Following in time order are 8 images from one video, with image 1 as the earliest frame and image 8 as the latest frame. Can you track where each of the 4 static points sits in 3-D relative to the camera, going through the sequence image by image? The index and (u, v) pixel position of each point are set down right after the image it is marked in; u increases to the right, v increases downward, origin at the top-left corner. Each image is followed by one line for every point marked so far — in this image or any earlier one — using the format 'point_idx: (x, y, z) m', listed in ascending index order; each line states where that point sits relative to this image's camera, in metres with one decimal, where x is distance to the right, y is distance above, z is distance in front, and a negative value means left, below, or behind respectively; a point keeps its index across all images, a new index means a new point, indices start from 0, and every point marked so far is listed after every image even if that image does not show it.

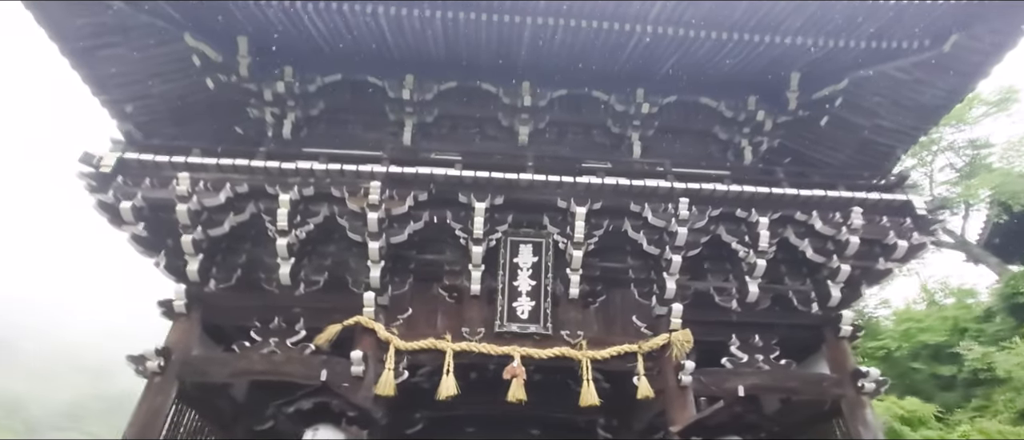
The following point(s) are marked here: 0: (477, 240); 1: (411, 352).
0: (-0.4, -0.2, +5.2) m
1: (-1.0, -1.3, +5.0) m
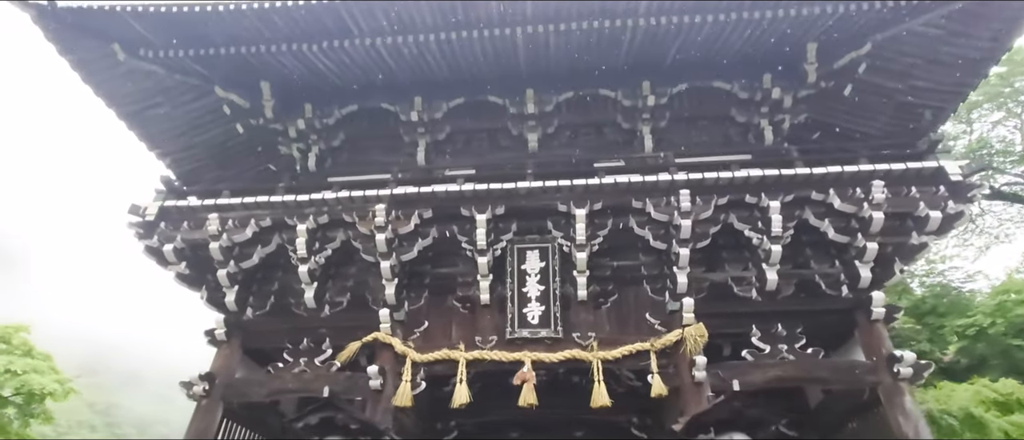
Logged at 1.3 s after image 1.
0: (-0.3, -0.3, +5.3) m
1: (-0.9, -1.5, +5.2) m
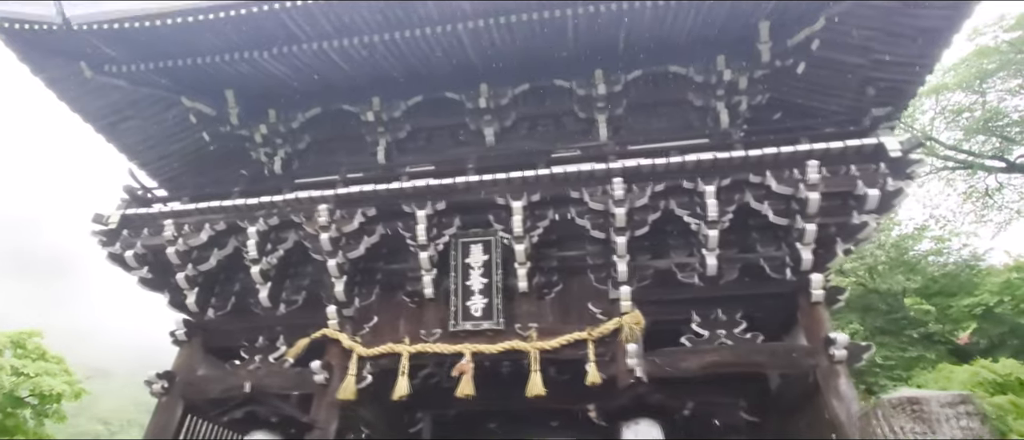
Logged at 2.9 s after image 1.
0: (-1.0, -0.3, +5.4) m
1: (-1.5, -1.5, +5.3) m
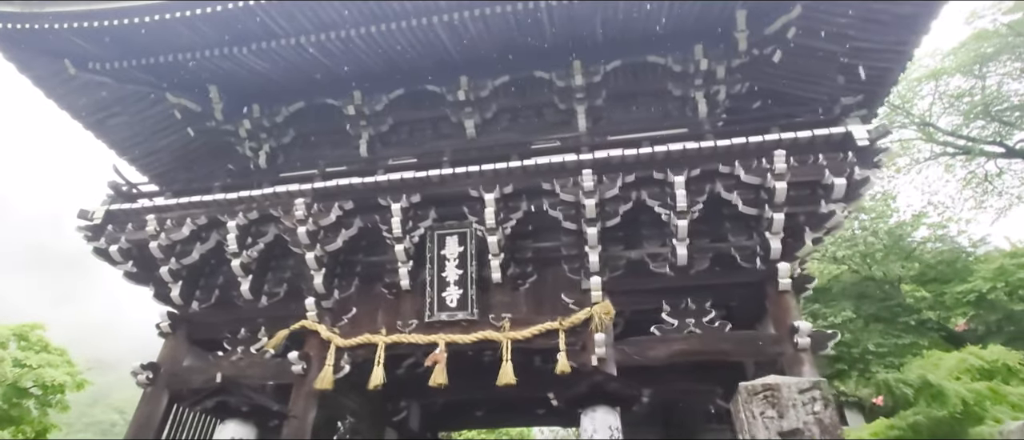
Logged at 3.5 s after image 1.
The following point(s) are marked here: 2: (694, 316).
0: (-1.2, -0.2, +5.5) m
1: (-1.7, -1.4, +5.4) m
2: (+1.9, -1.0, +5.2) m
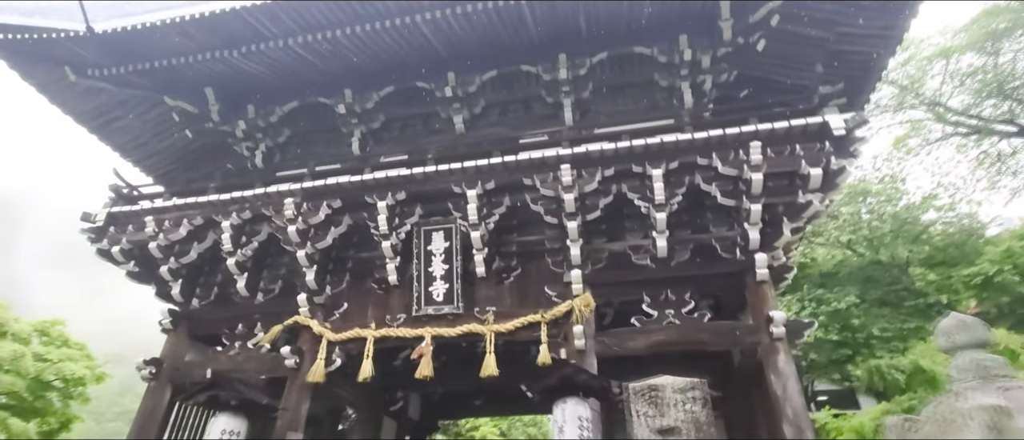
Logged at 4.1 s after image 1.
0: (-1.4, -0.2, +5.7) m
1: (-1.9, -1.4, +5.6) m
2: (+1.7, -0.9, +5.3) m
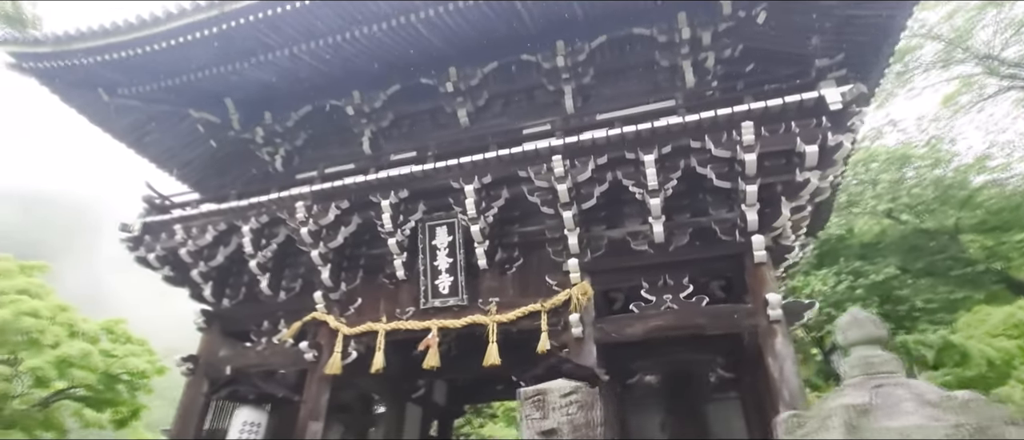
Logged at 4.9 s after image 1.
0: (-1.4, -0.1, +5.9) m
1: (-1.8, -1.4, +5.9) m
2: (+1.7, -0.8, +5.3) m
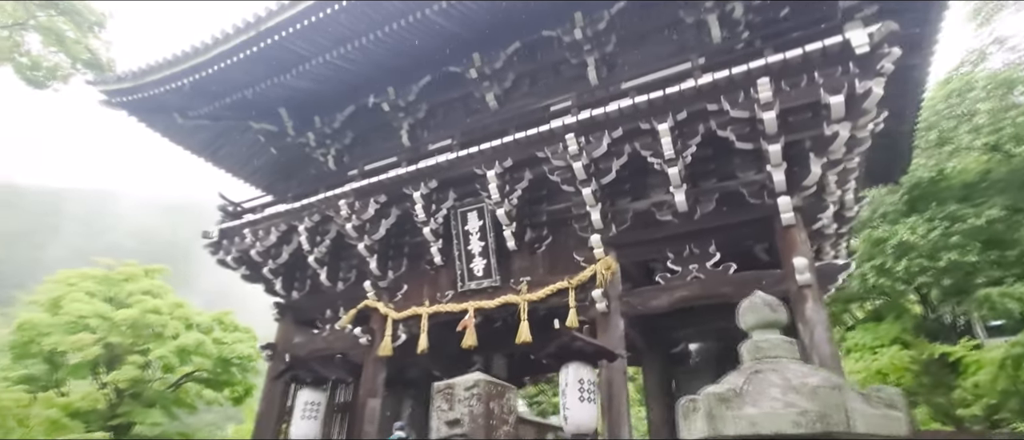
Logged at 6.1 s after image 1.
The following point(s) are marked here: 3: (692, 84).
0: (-1.1, 0.0, +6.2) m
1: (-1.4, -1.3, +6.4) m
2: (+1.9, -0.4, +5.1) m
3: (+1.7, +1.3, +4.8) m
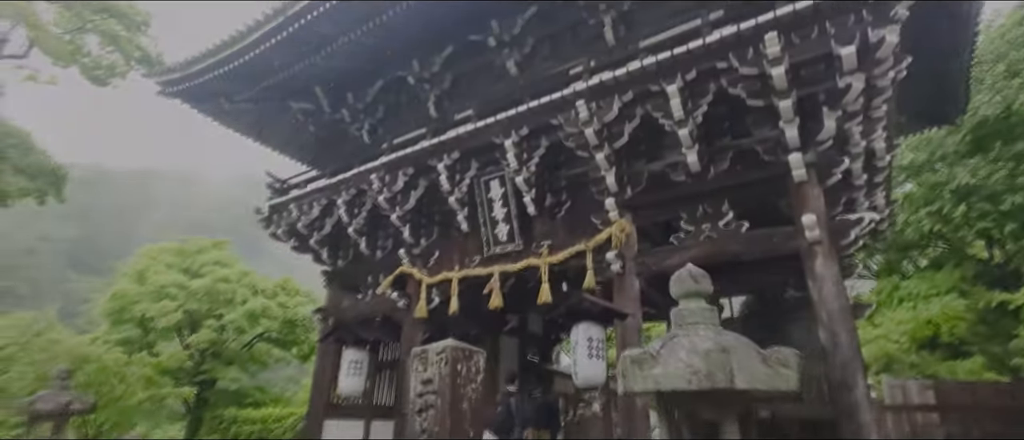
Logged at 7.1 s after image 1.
0: (-0.8, +0.4, +6.5) m
1: (-1.0, -0.9, +6.8) m
2: (+2.1, 0.0, +5.2) m
3: (+1.7, +1.6, +4.7) m
